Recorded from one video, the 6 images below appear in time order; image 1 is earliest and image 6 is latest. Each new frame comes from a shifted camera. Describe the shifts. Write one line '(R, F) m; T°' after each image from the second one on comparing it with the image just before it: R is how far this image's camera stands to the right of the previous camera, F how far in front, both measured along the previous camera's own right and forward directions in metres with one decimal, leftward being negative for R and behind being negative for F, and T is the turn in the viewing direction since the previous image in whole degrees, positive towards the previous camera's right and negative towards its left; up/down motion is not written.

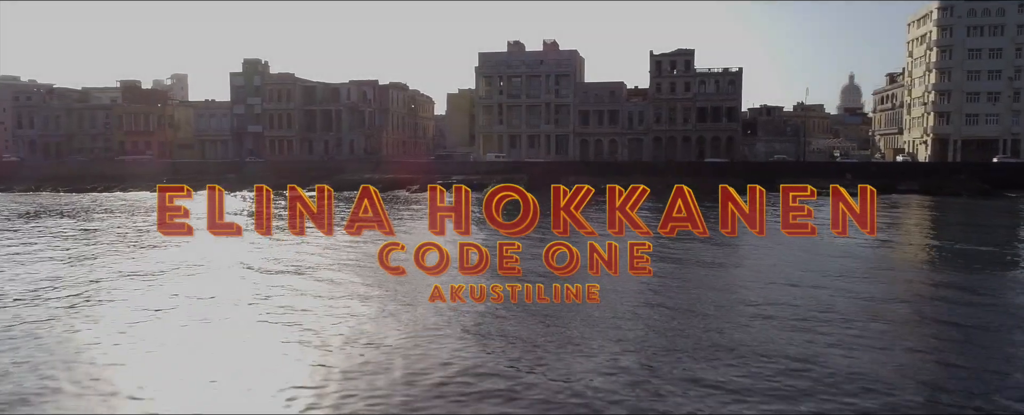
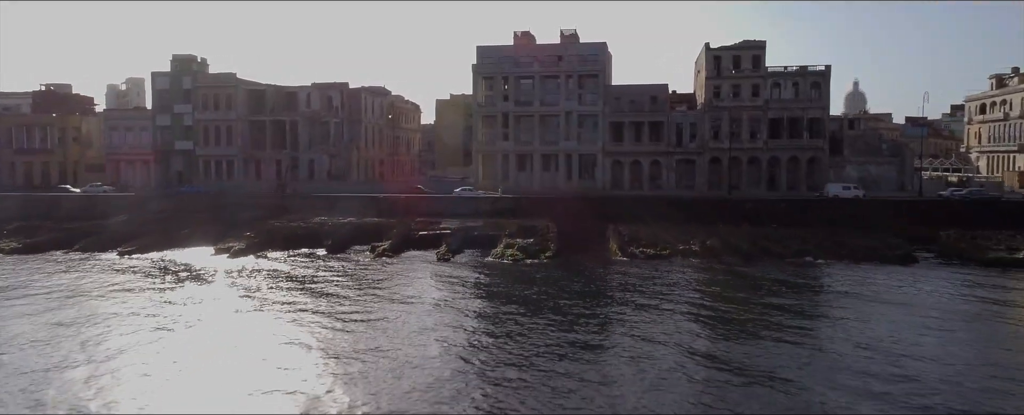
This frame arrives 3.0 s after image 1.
(-1.5, +24.0) m; 0°
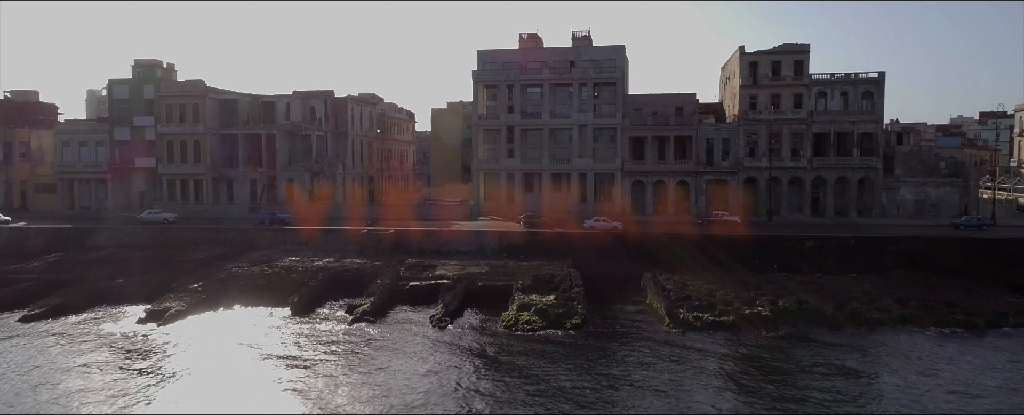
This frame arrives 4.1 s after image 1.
(-0.7, +9.3) m; 0°
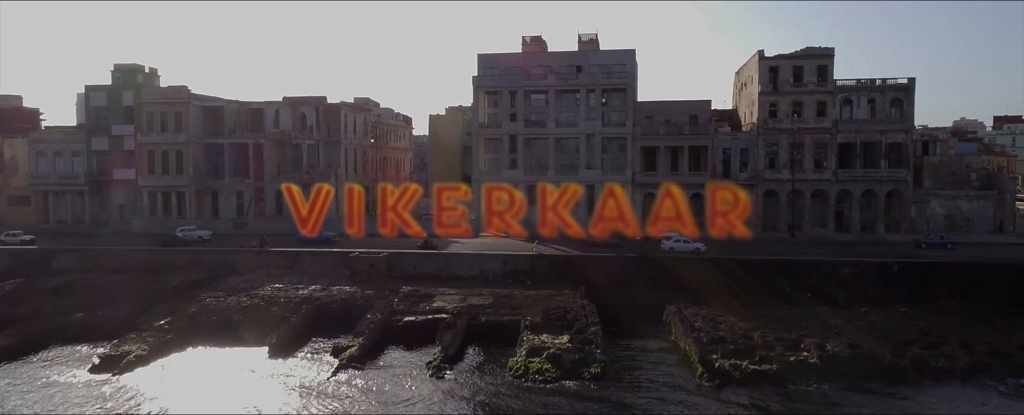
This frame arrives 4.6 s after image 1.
(-0.3, +4.2) m; 0°
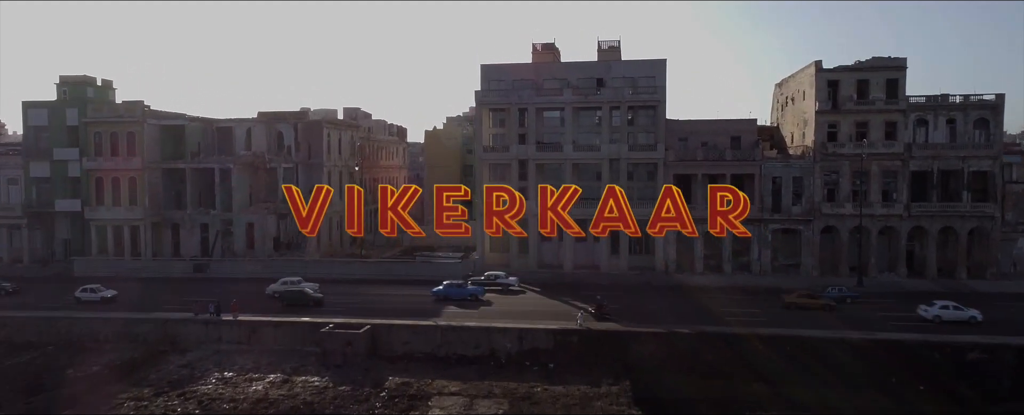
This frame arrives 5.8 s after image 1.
(-0.8, +9.4) m; 0°
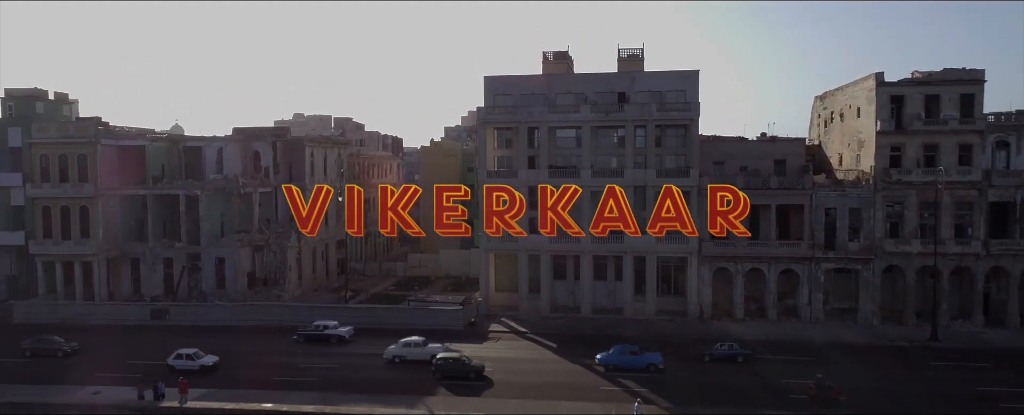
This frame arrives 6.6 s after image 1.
(-0.5, +7.2) m; 0°
